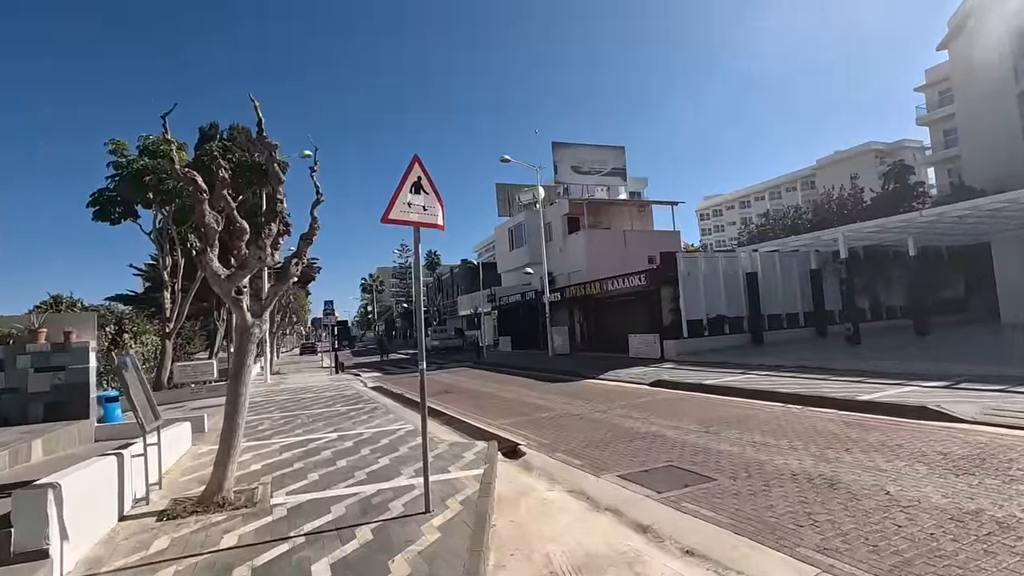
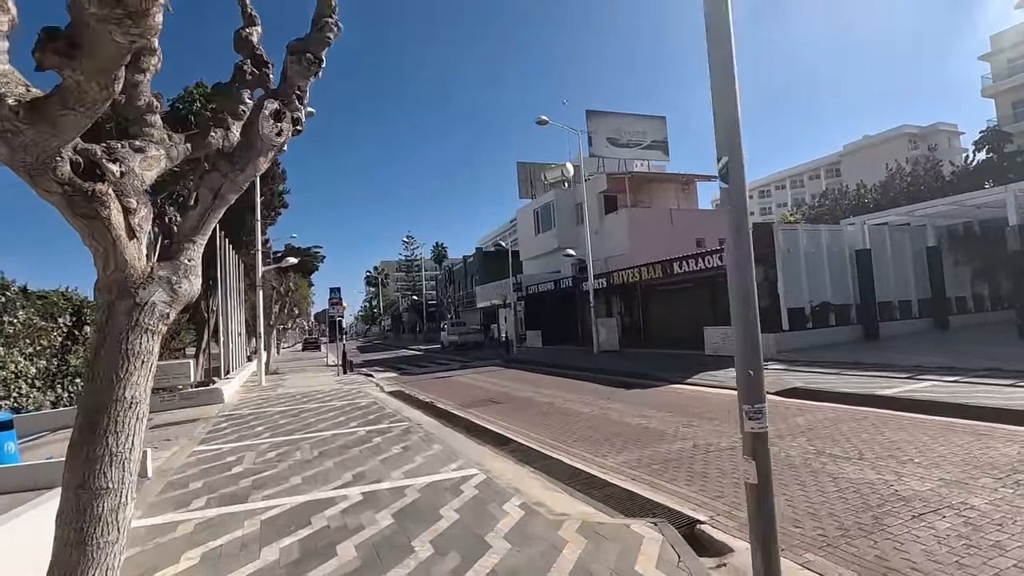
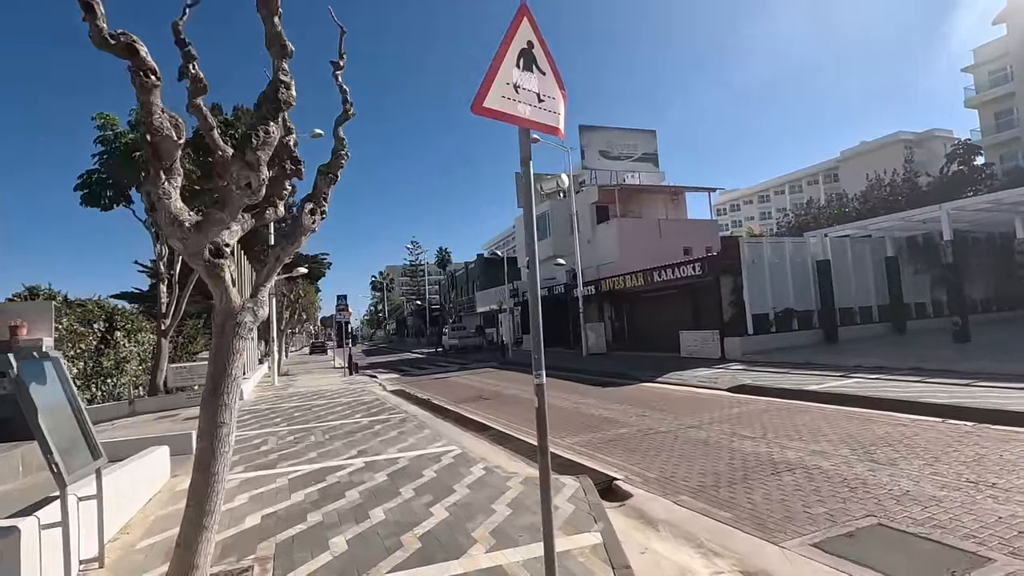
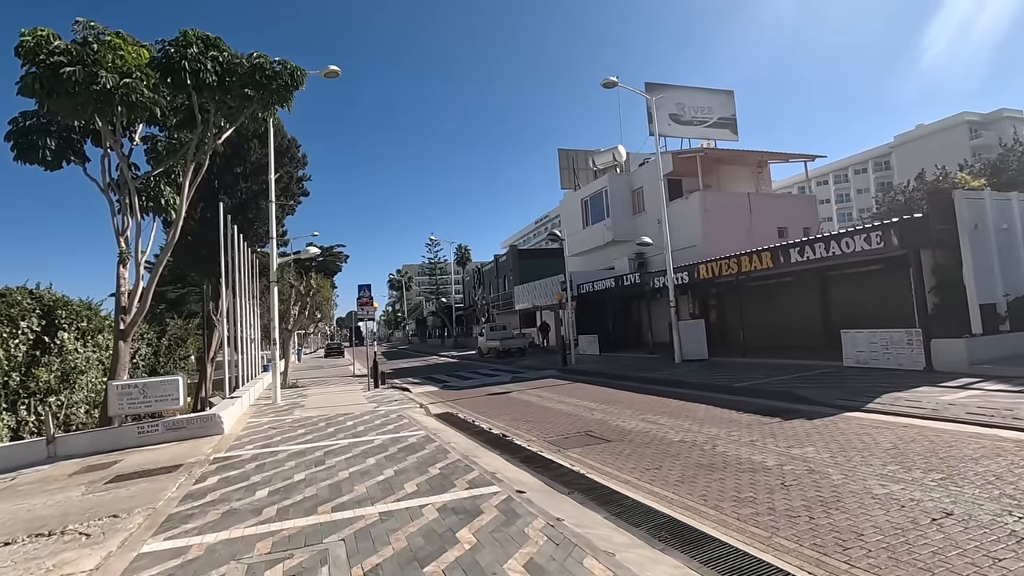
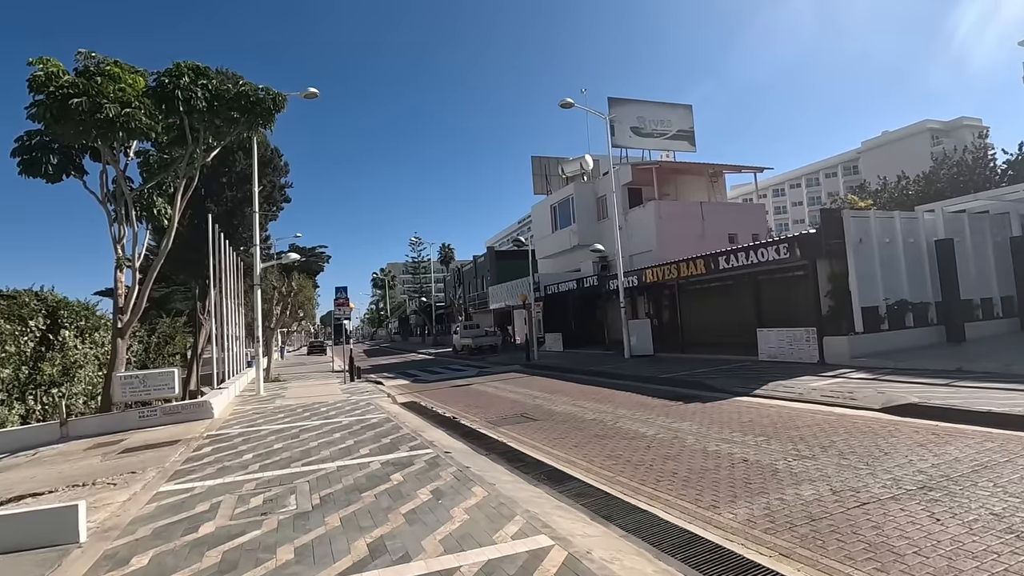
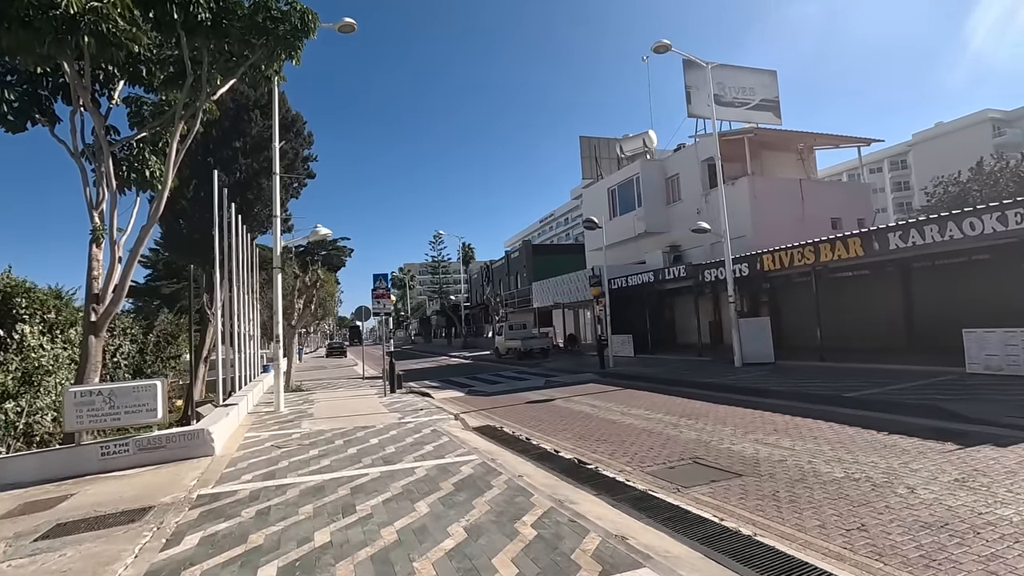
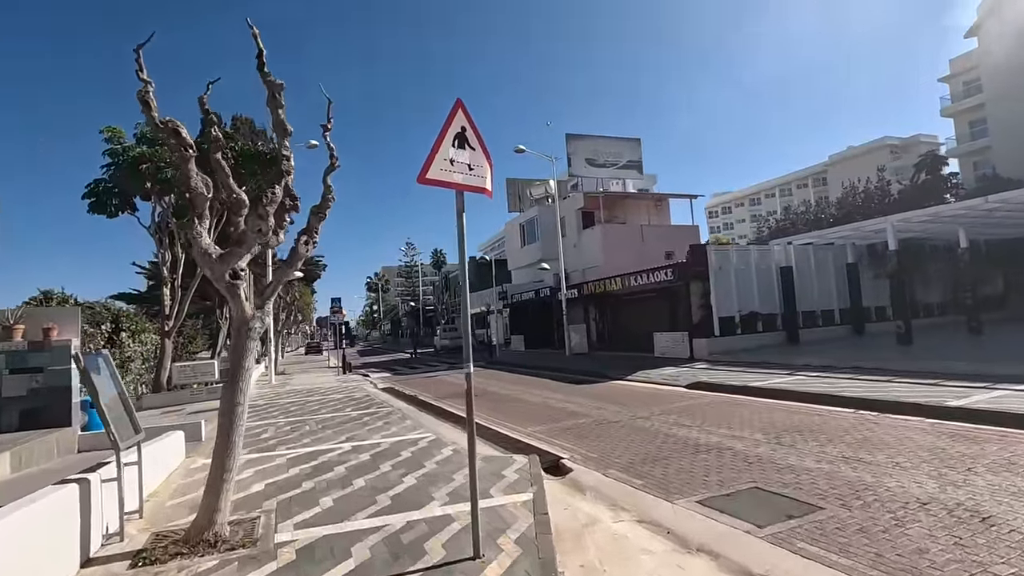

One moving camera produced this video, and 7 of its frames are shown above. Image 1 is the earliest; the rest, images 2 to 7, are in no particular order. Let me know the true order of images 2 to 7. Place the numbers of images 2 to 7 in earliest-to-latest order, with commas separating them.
7, 3, 2, 5, 4, 6
